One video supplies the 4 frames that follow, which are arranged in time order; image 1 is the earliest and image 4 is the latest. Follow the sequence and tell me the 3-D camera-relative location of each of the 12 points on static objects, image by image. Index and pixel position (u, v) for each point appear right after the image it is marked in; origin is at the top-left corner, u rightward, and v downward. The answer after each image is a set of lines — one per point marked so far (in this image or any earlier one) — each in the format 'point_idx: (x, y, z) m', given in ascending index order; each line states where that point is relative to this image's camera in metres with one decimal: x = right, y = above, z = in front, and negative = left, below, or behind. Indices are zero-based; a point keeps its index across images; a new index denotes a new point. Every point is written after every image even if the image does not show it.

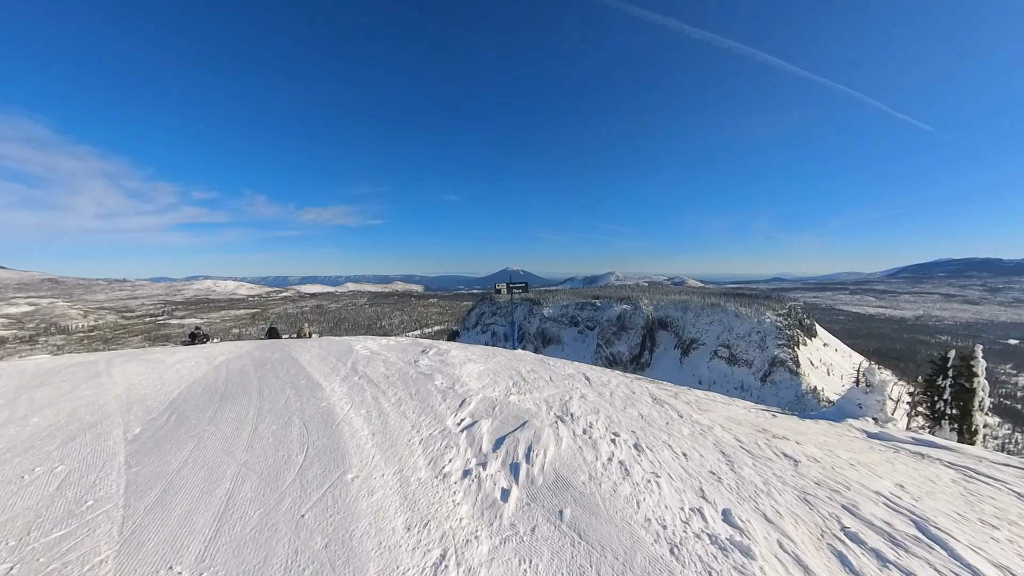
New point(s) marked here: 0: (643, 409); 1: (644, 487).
0: (+3.6, -3.3, +10.4) m
1: (+1.9, -2.9, +5.6) m
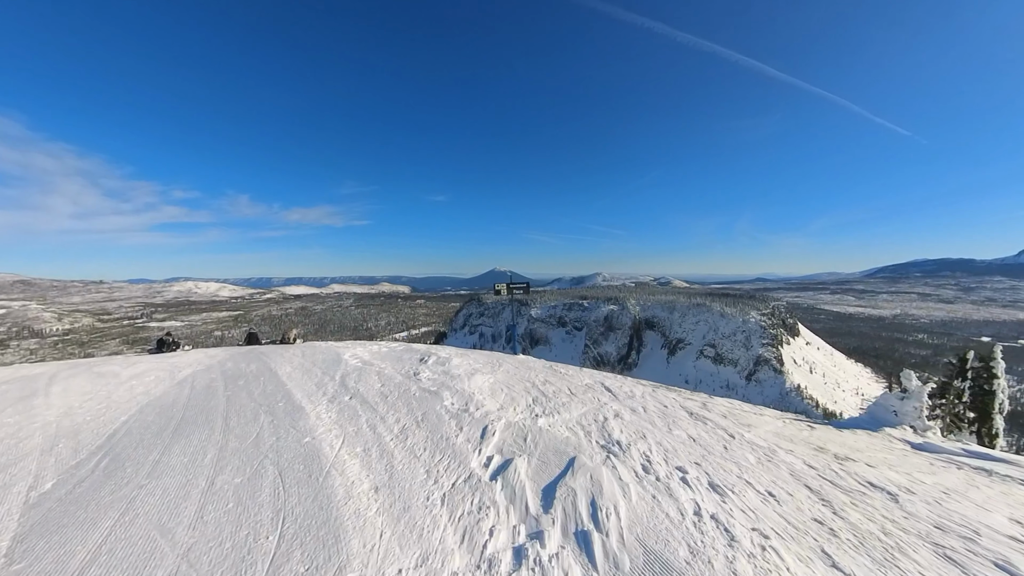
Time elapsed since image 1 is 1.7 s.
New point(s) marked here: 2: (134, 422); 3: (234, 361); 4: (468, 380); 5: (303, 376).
0: (+4.1, -3.3, +8.9) m
1: (+2.6, -2.9, +4.0) m
2: (-7.0, -2.5, +7.2) m
3: (-9.2, -2.4, +12.8) m
4: (-1.2, -2.4, +10.2) m
5: (-5.3, -2.2, +9.8) m
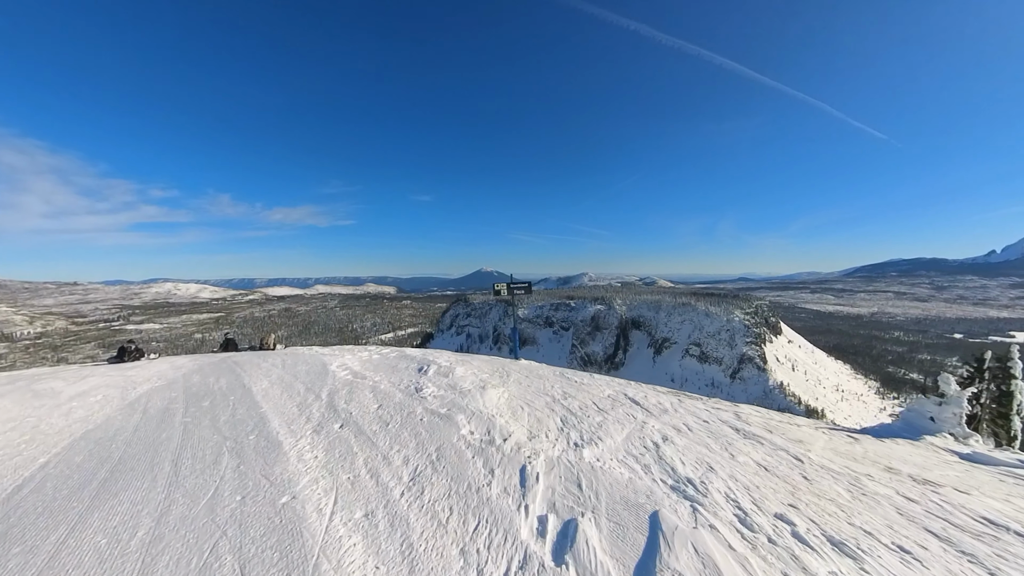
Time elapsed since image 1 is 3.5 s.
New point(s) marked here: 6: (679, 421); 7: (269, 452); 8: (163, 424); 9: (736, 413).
0: (+4.6, -3.2, +7.5) m
1: (+3.3, -2.8, +2.5) m
2: (-6.4, -2.5, +5.4) m
3: (-8.8, -2.4, +10.9) m
4: (-0.7, -2.4, +8.6) m
5: (-4.8, -2.2, +8.1) m
6: (+4.0, -3.2, +9.2) m
7: (-3.3, -2.2, +5.2) m
8: (-6.3, -2.4, +7.0) m
9: (+7.2, -4.0, +12.3) m
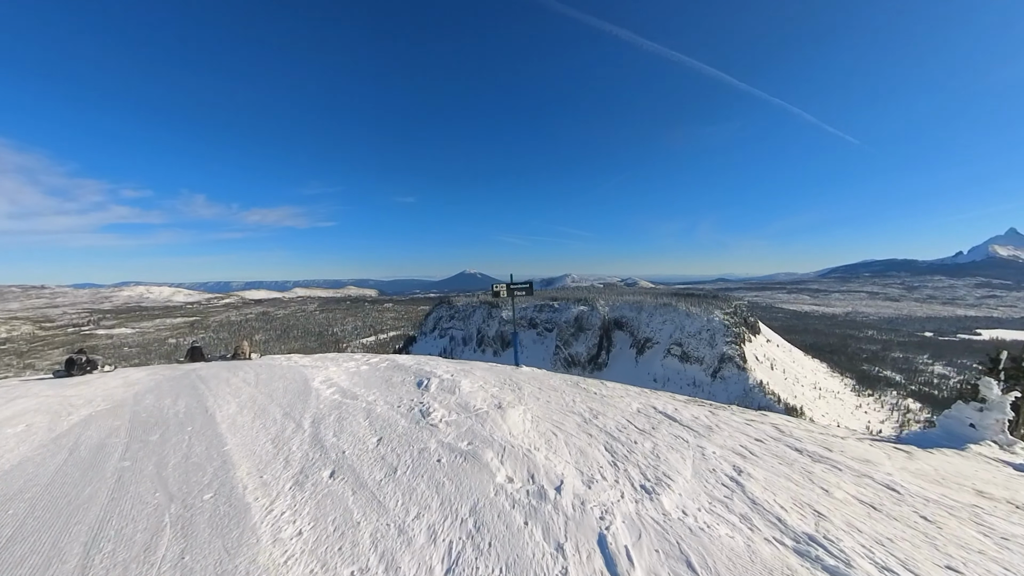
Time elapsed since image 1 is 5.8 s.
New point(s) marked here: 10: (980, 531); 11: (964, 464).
0: (+5.2, -3.2, +6.1) m
1: (+4.1, -2.7, +1.2) m
2: (-5.7, -2.5, +3.6) m
3: (-8.3, -2.5, +9.0) m
4: (-0.1, -2.4, +7.0) m
5: (-4.2, -2.2, +6.3) m
6: (+4.5, -3.1, +7.8) m
7: (-2.6, -2.2, +3.6) m
8: (-5.6, -2.4, +5.2) m
9: (+7.6, -3.9, +11.1) m
10: (+6.3, -3.3, +5.2) m
11: (+12.1, -4.7, +10.2) m
